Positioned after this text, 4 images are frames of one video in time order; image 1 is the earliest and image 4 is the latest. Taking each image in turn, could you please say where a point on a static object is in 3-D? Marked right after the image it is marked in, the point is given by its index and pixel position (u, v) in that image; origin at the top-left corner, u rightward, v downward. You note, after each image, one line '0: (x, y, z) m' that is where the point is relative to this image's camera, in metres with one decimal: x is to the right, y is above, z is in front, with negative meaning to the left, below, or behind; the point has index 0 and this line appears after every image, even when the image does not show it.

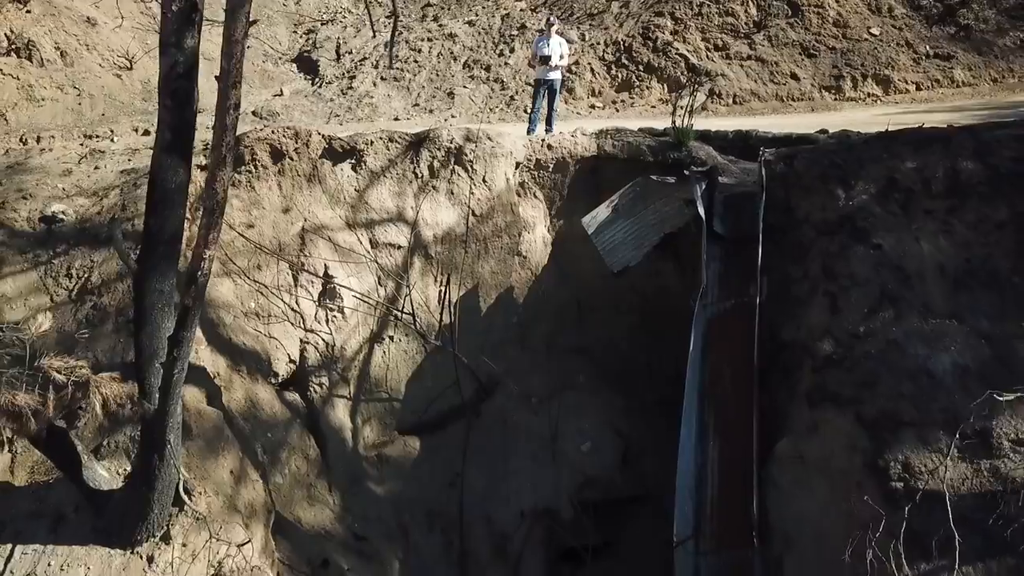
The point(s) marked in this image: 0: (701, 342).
0: (+1.4, -0.4, +5.9) m
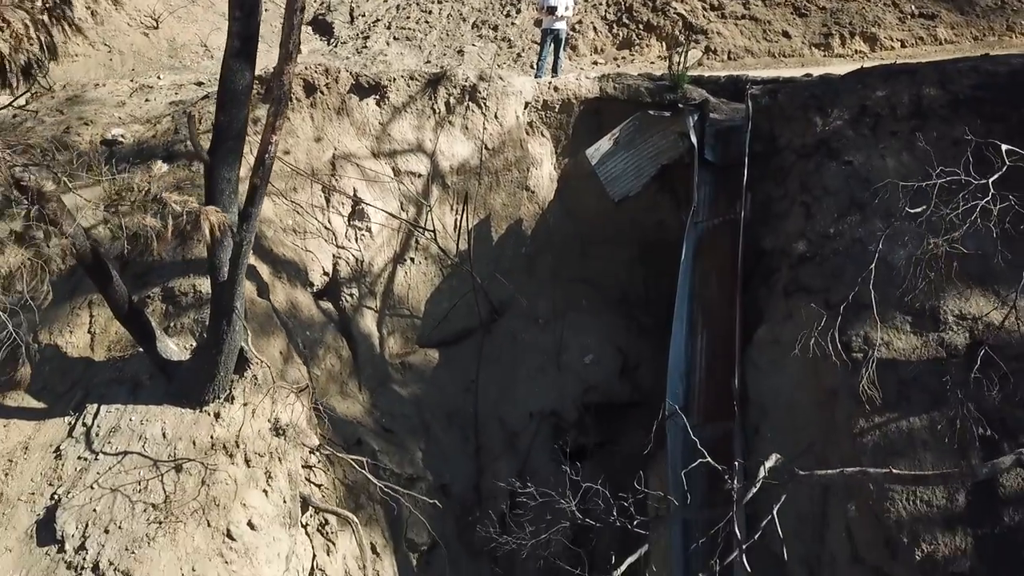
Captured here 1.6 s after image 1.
0: (+1.5, +0.3, +6.6) m
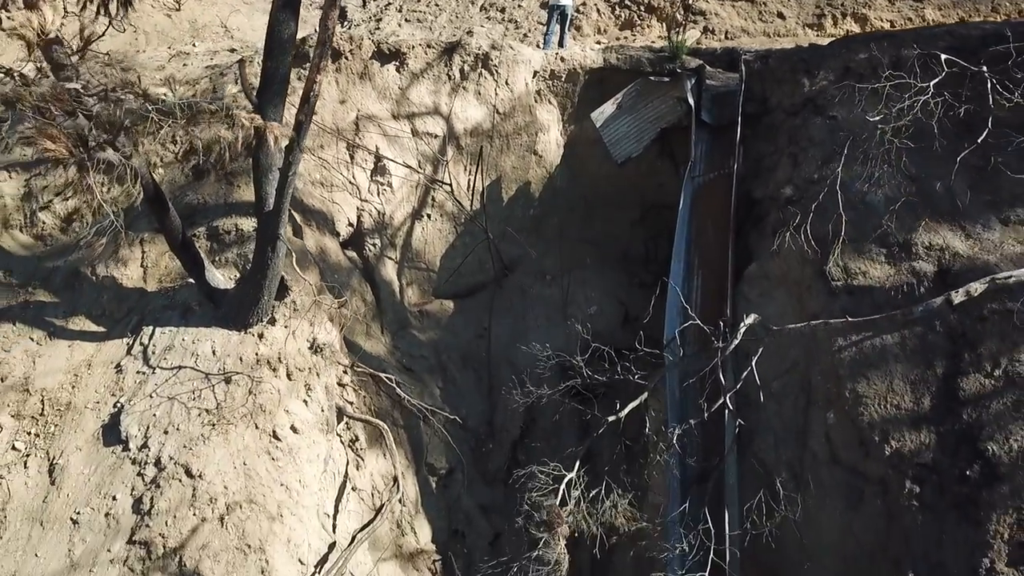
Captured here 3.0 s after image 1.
0: (+1.6, +0.8, +7.2) m
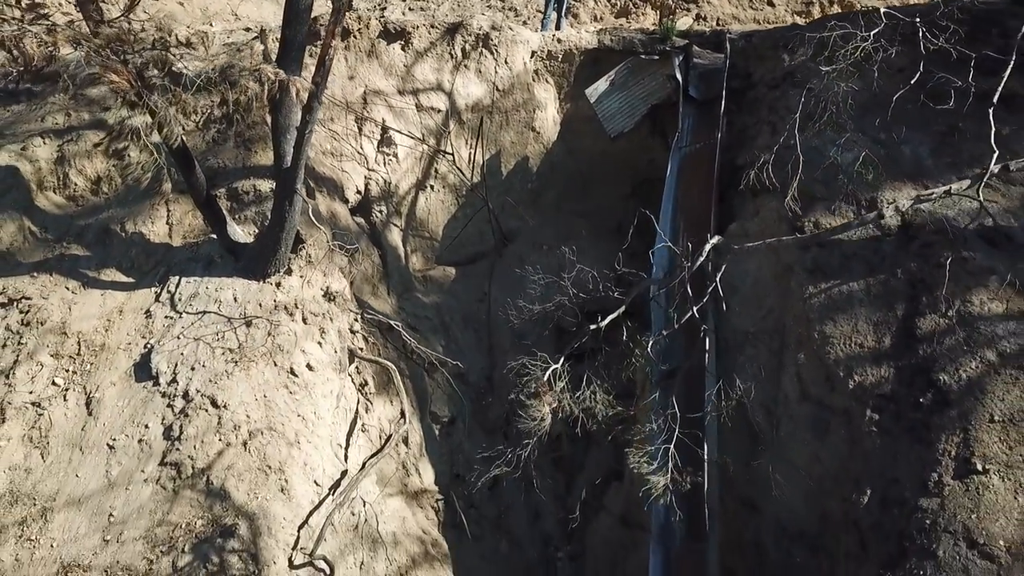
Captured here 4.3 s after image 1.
0: (+1.6, +1.2, +7.7) m
